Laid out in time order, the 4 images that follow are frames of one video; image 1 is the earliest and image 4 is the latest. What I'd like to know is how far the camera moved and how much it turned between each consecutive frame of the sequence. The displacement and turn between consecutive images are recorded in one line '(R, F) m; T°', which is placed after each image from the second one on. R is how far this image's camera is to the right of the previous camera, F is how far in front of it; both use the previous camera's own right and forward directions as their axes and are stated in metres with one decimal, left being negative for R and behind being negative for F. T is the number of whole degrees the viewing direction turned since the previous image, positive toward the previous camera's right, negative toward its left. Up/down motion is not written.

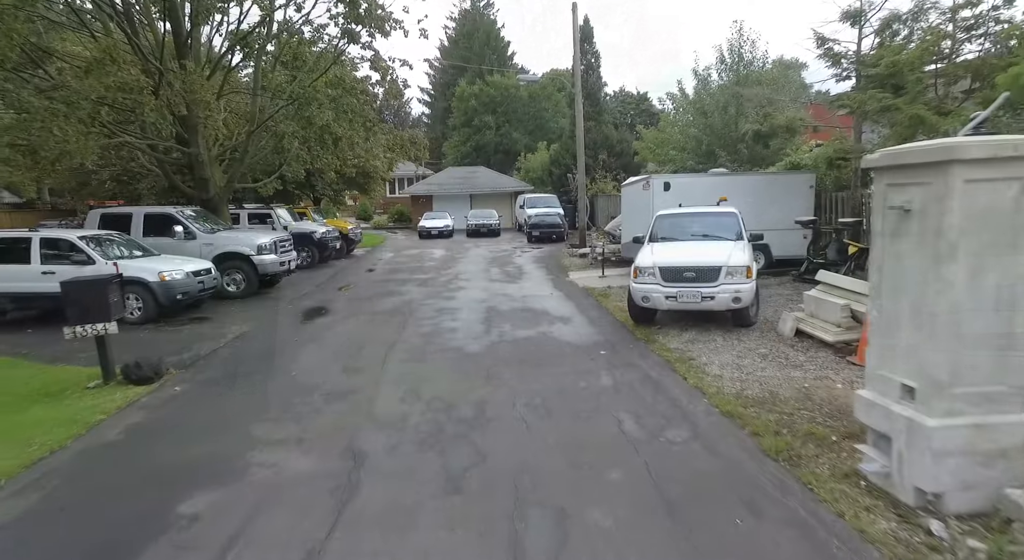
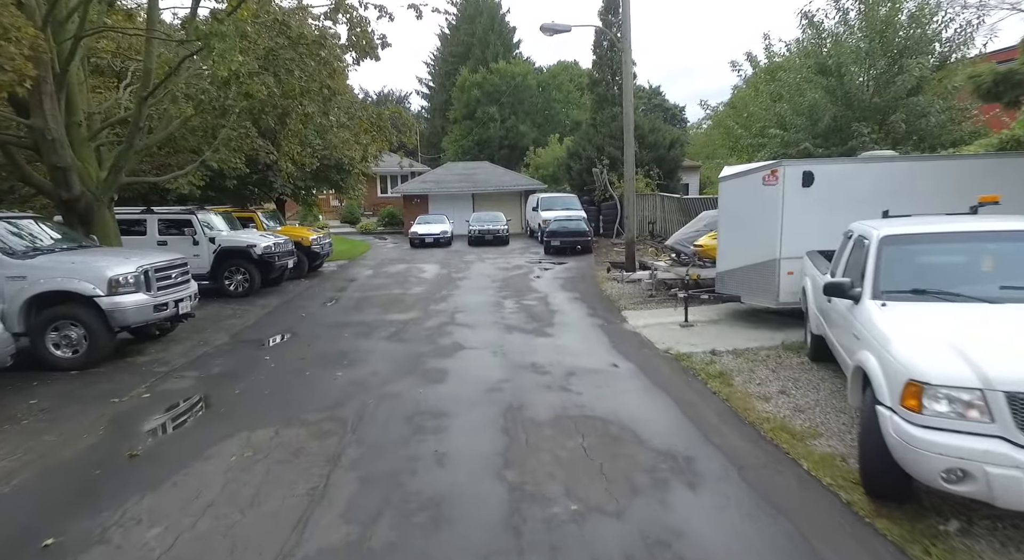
(-0.4, +5.3) m; 0°
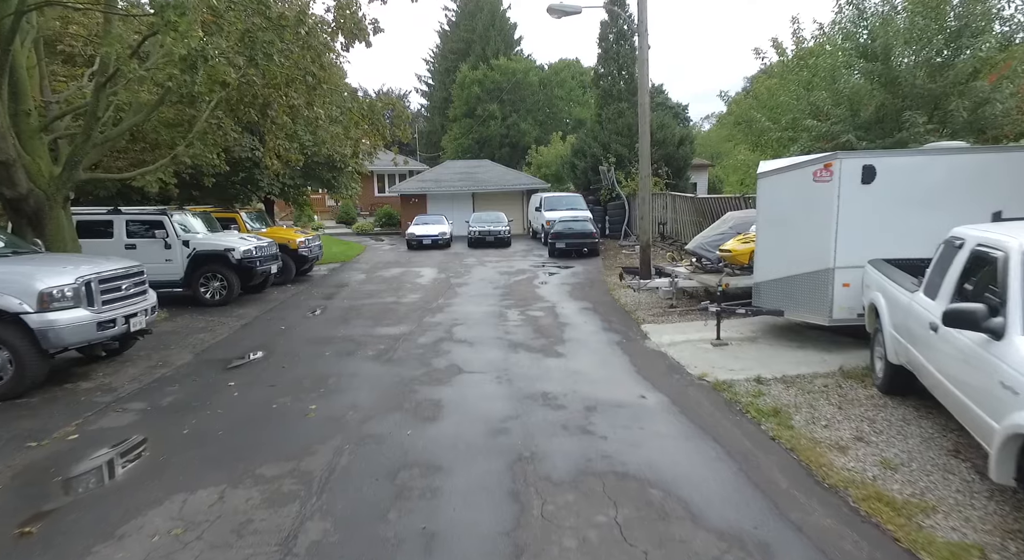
(-0.1, +1.2) m; 0°
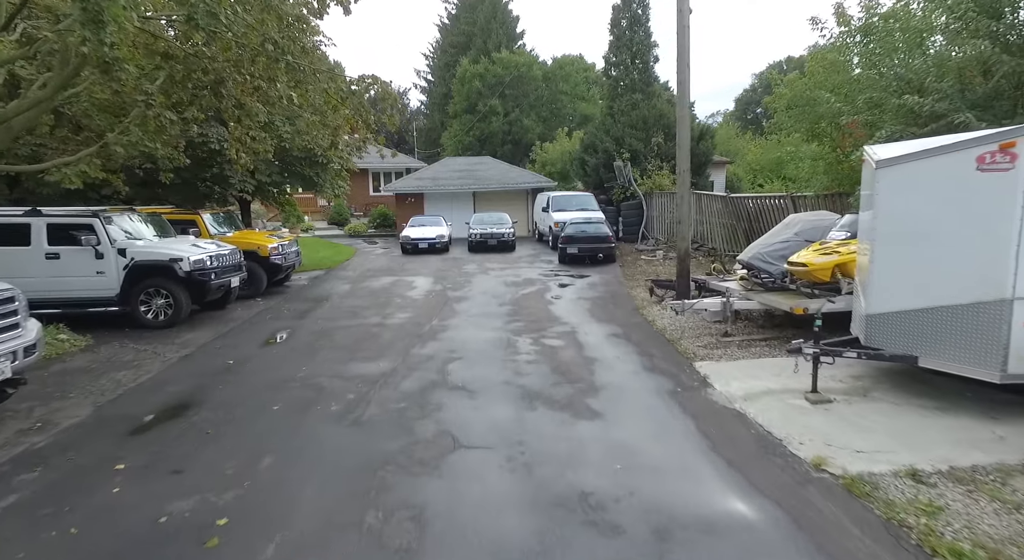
(-0.2, +2.2) m; 0°
